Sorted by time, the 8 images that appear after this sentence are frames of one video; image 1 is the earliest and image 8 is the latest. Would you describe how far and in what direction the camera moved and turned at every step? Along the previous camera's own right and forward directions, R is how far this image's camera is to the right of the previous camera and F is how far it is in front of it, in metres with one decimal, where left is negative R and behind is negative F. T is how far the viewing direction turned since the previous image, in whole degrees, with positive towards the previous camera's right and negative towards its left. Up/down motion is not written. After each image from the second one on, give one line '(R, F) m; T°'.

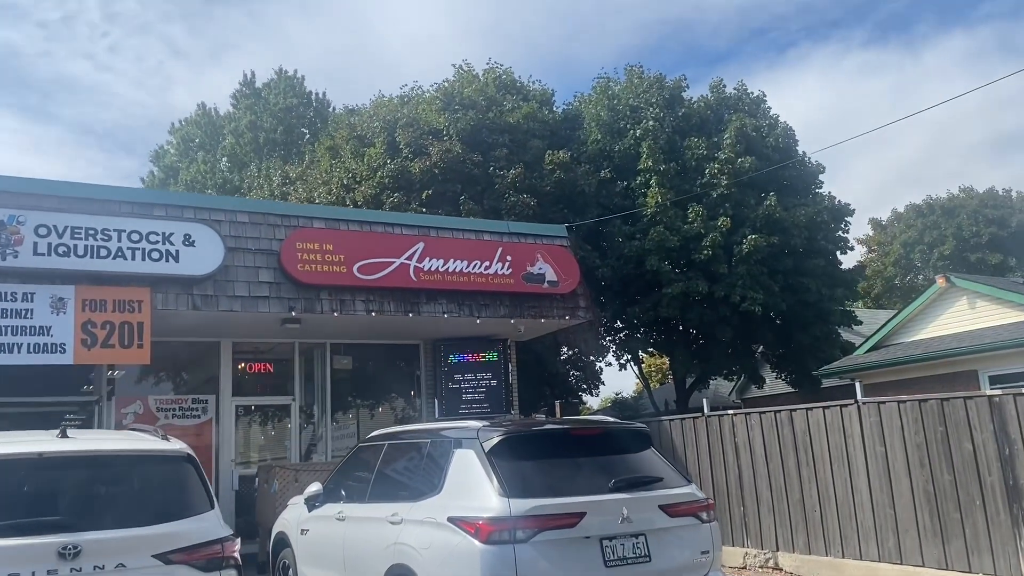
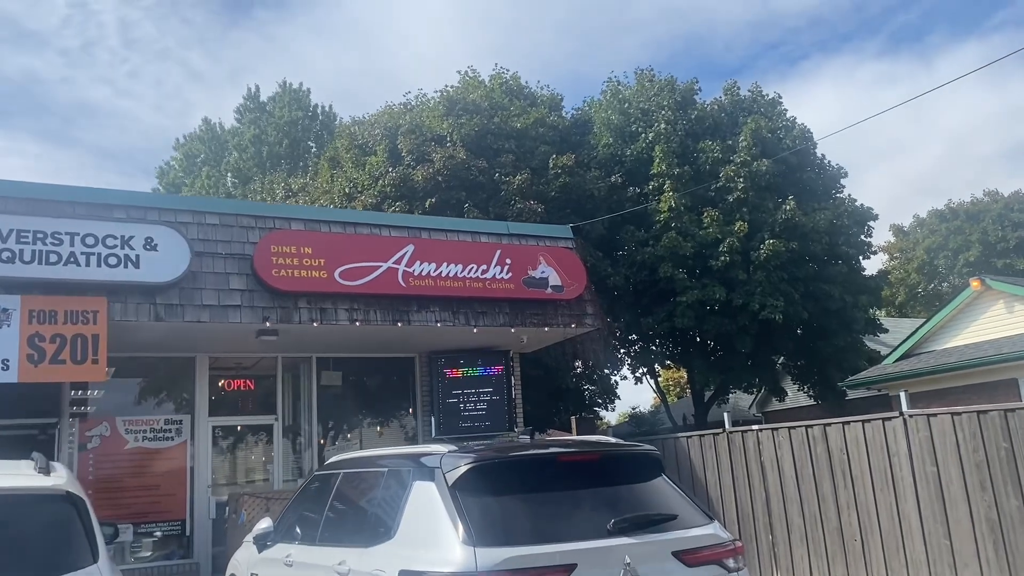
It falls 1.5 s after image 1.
(+0.2, +1.1) m; -1°
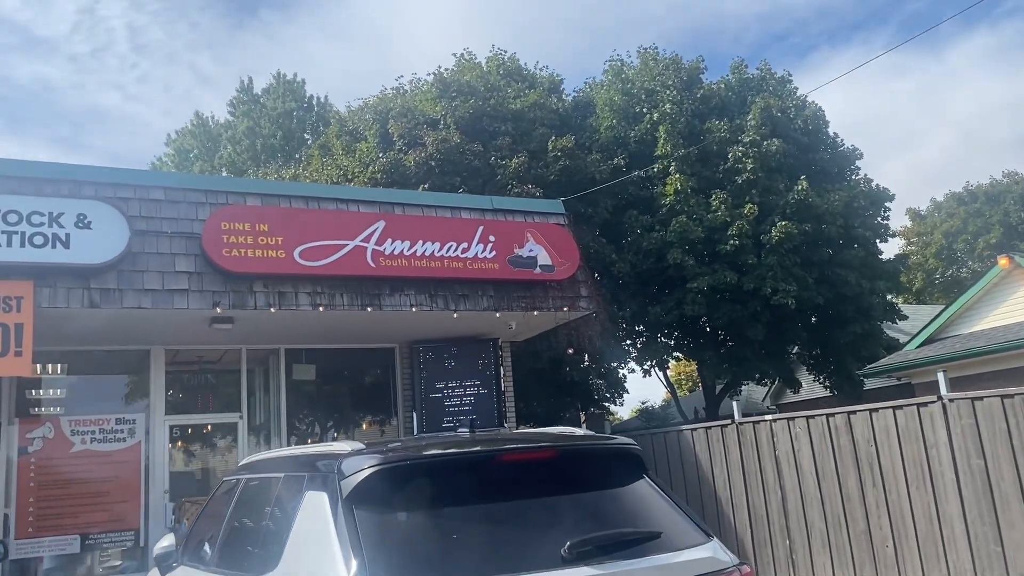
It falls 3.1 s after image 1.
(+0.3, +1.1) m; -1°
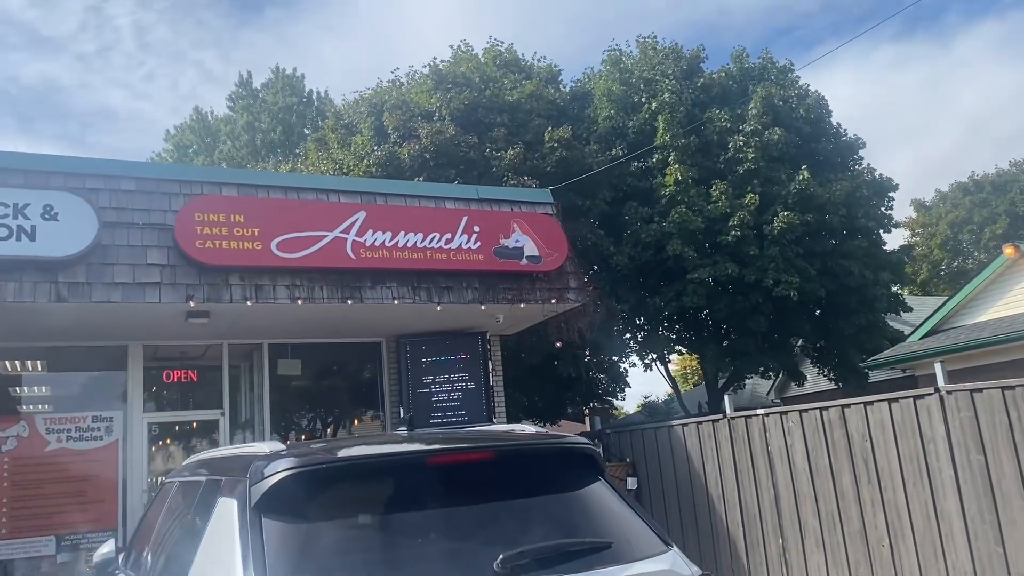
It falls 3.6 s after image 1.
(+0.2, +0.3) m; 0°
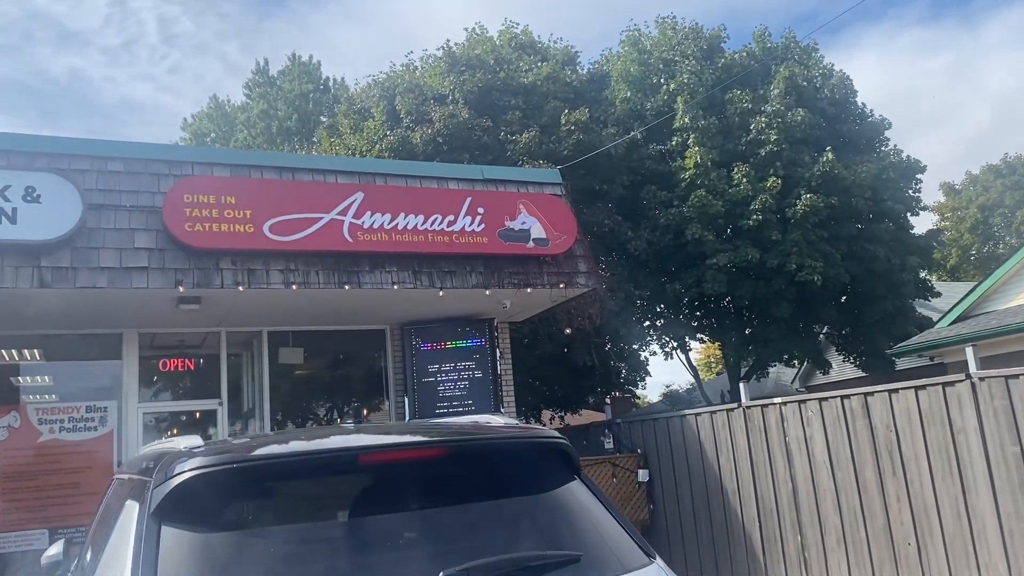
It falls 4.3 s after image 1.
(+0.2, +0.4) m; -2°
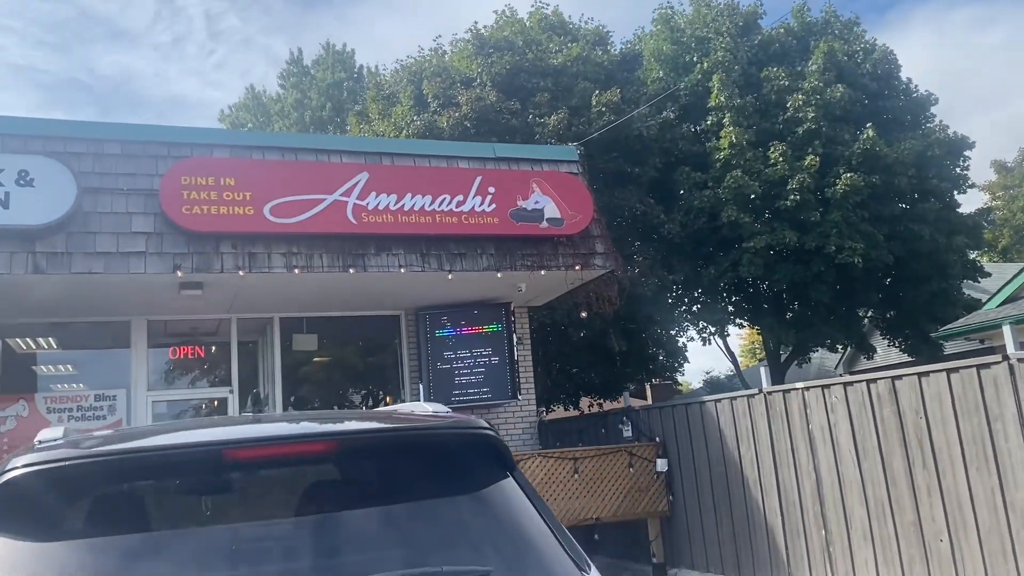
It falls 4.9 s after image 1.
(+0.3, +0.4) m; -3°
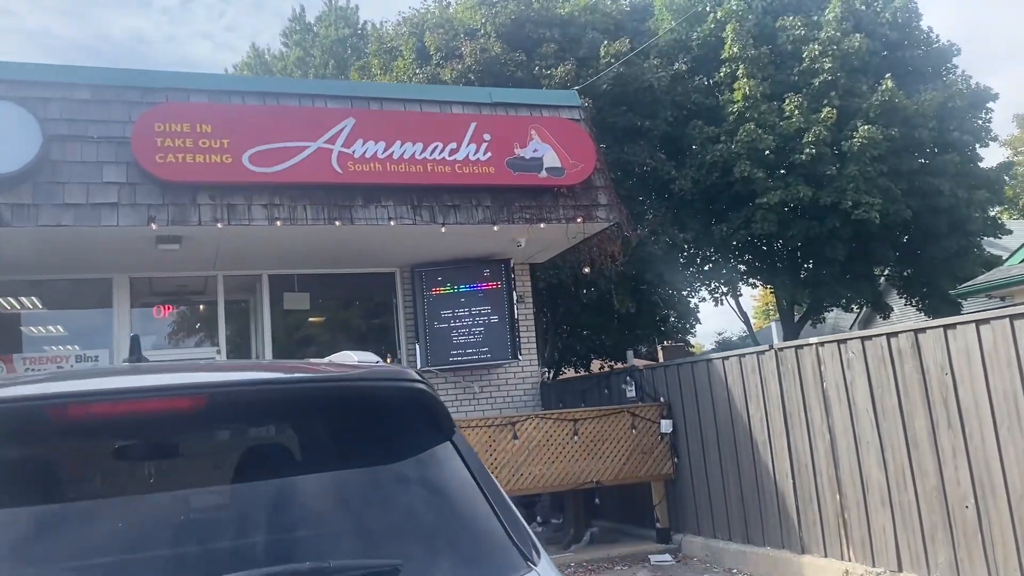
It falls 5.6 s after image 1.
(+0.2, +0.5) m; -1°
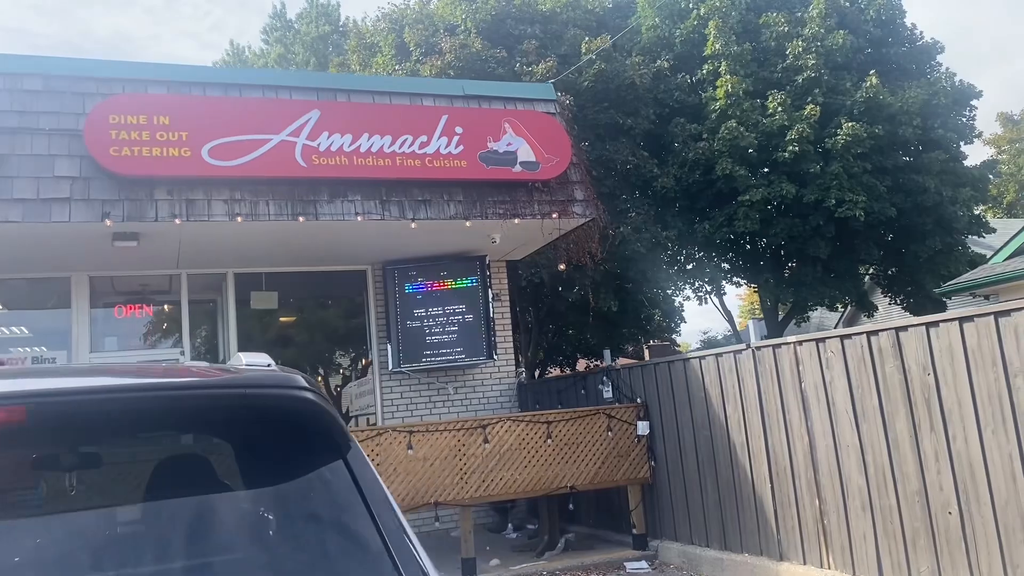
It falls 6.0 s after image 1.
(+0.1, +0.3) m; +1°
